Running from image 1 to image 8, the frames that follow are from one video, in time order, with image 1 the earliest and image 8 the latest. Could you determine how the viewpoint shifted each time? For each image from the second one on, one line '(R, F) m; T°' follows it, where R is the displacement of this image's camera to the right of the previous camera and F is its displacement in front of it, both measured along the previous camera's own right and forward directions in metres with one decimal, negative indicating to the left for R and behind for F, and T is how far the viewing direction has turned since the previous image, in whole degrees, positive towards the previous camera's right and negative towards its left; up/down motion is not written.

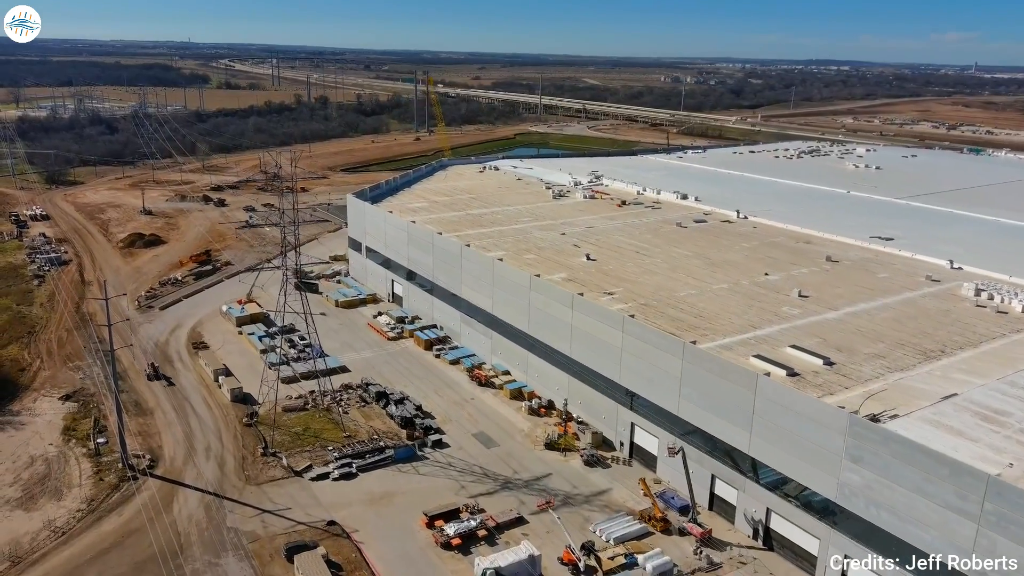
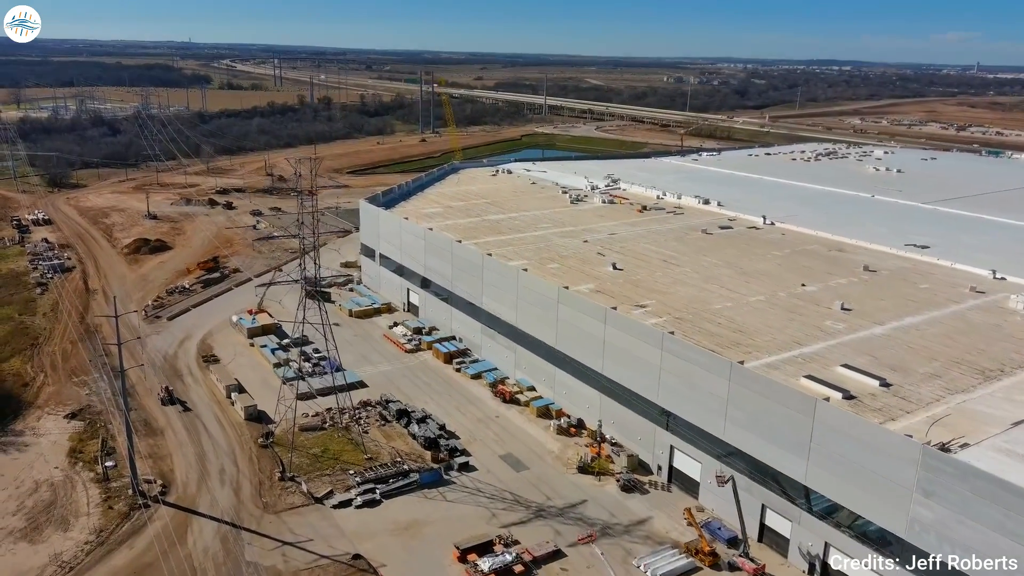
(-0.8, +1.1) m; 0°
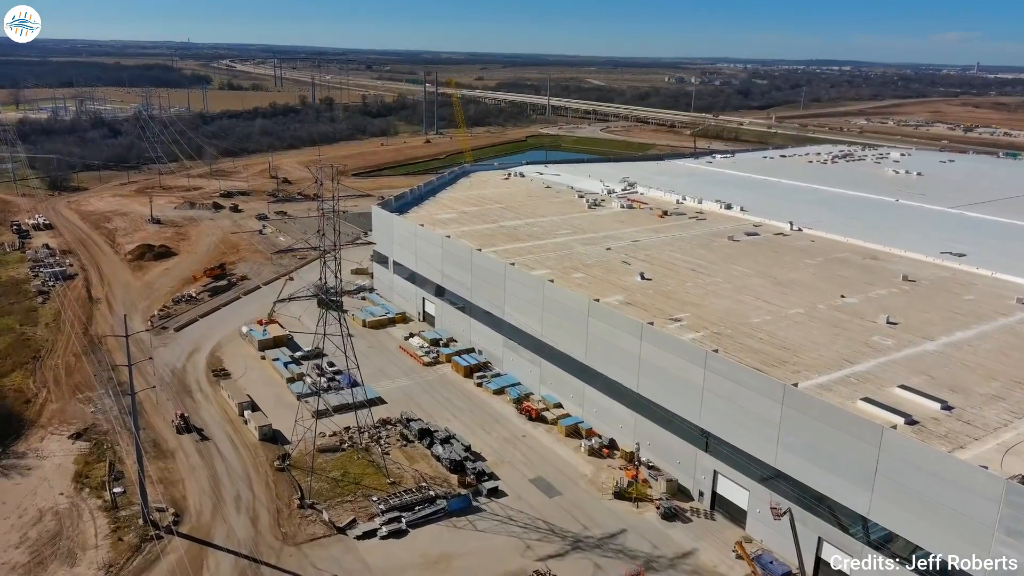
(-0.8, +1.1) m; 0°
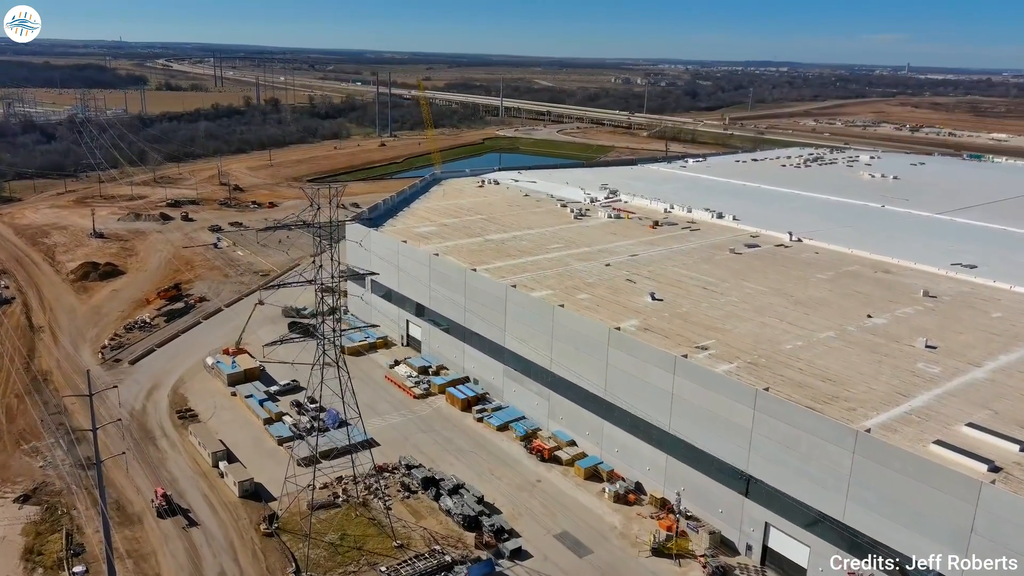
(-1.6, +2.2) m; +4°
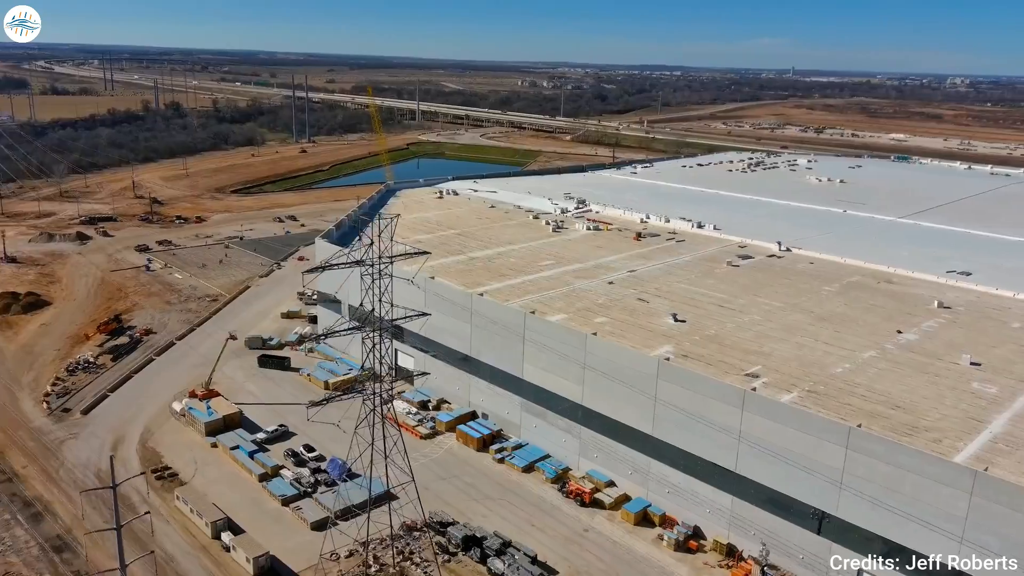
(-2.9, +2.1) m; +7°
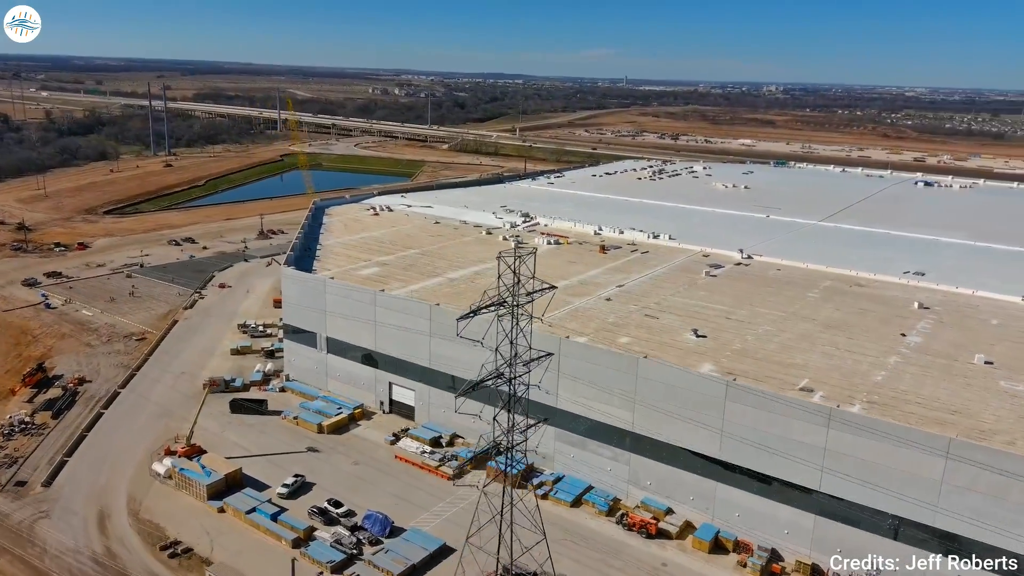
(-4.4, +1.6) m; +11°
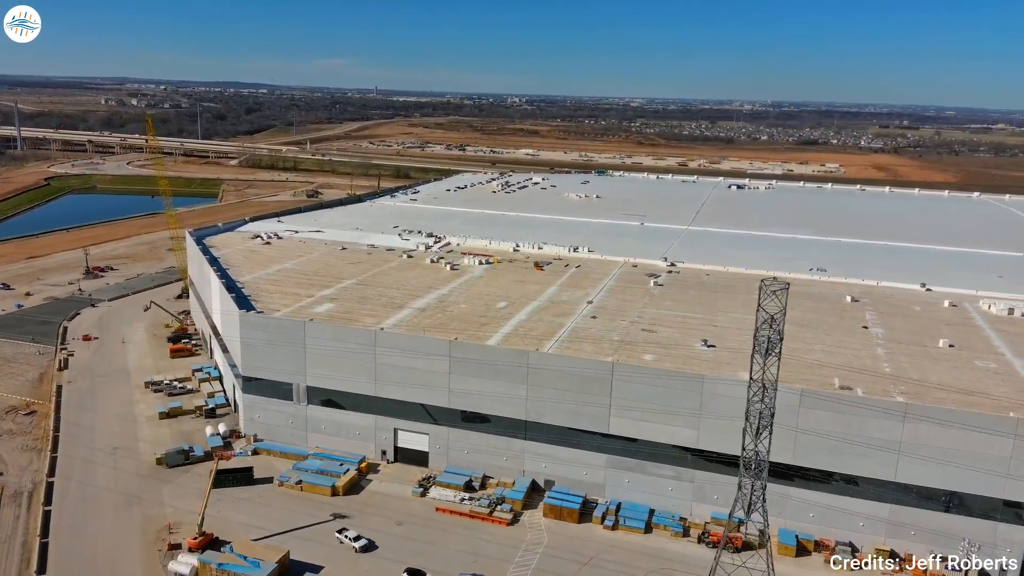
(-6.7, +2.0) m; +17°
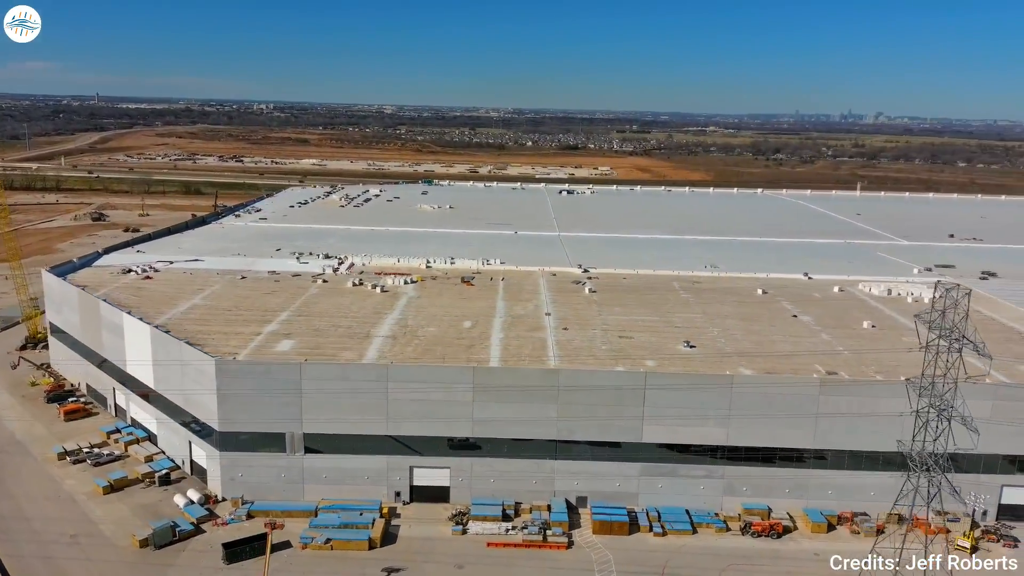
(-6.3, +1.4) m; +17°
